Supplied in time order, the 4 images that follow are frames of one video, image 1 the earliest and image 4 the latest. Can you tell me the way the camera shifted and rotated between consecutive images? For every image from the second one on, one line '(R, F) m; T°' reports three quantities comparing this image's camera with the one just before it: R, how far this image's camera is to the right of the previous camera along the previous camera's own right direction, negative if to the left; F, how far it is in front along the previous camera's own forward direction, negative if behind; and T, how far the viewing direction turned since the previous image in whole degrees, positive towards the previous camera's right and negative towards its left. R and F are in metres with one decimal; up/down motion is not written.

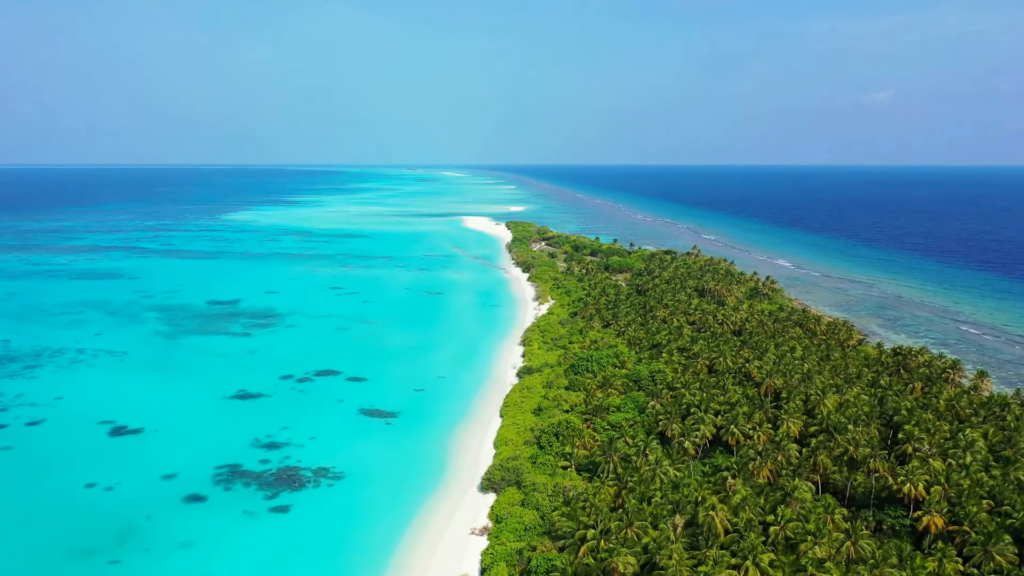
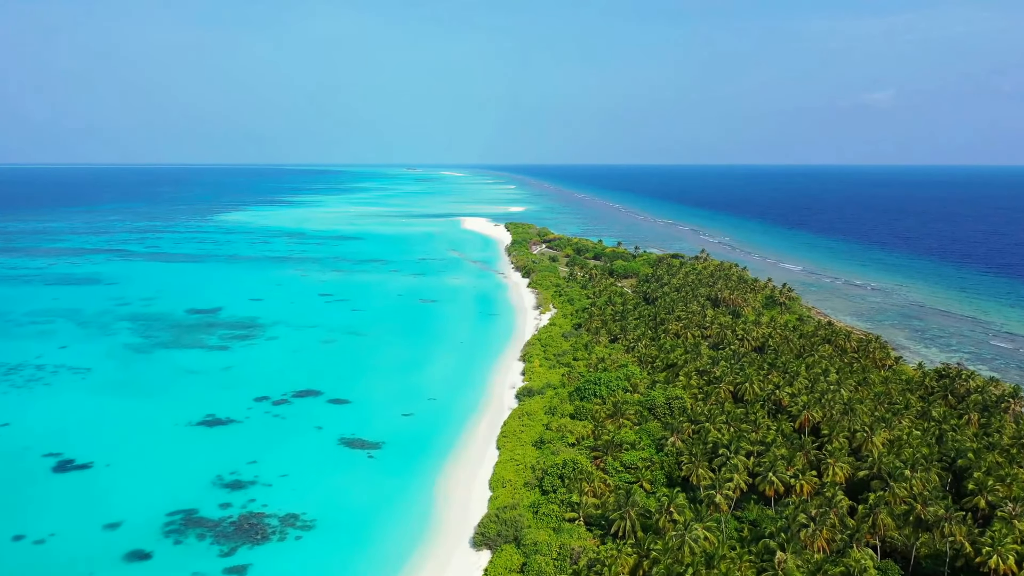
(+0.1, +4.3) m; 0°
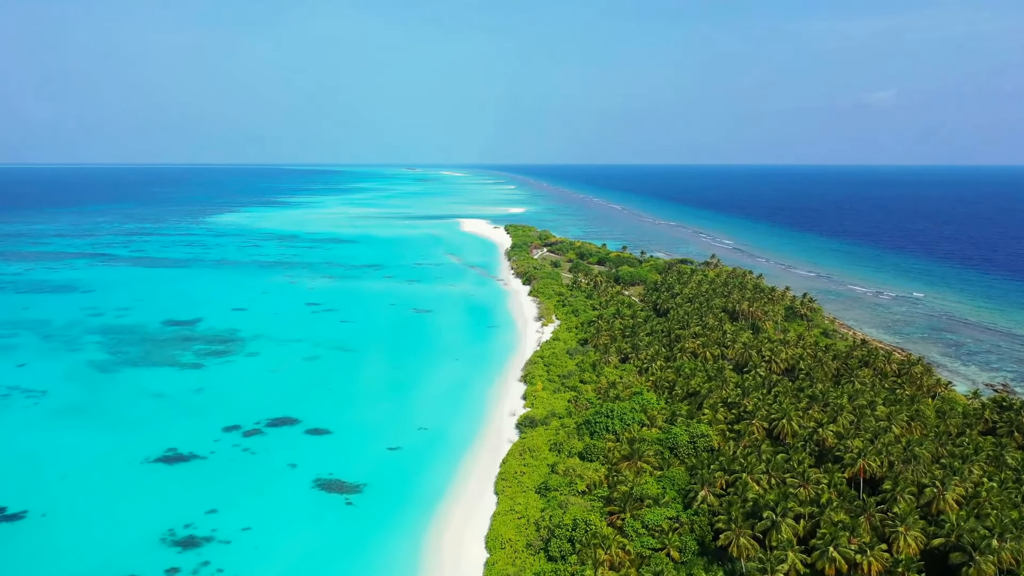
(0.0, +4.4) m; 0°
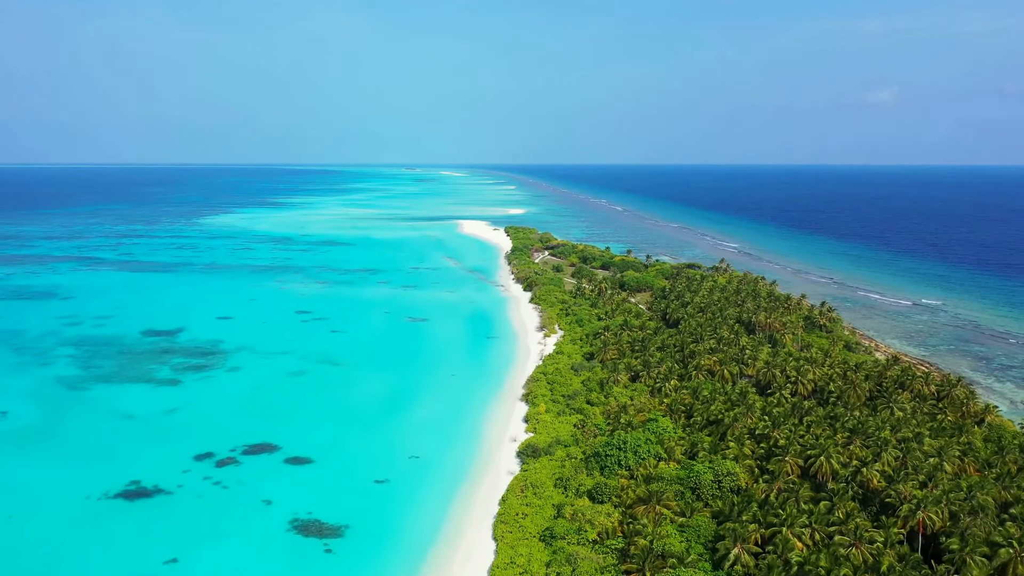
(0.0, +3.4) m; 0°
